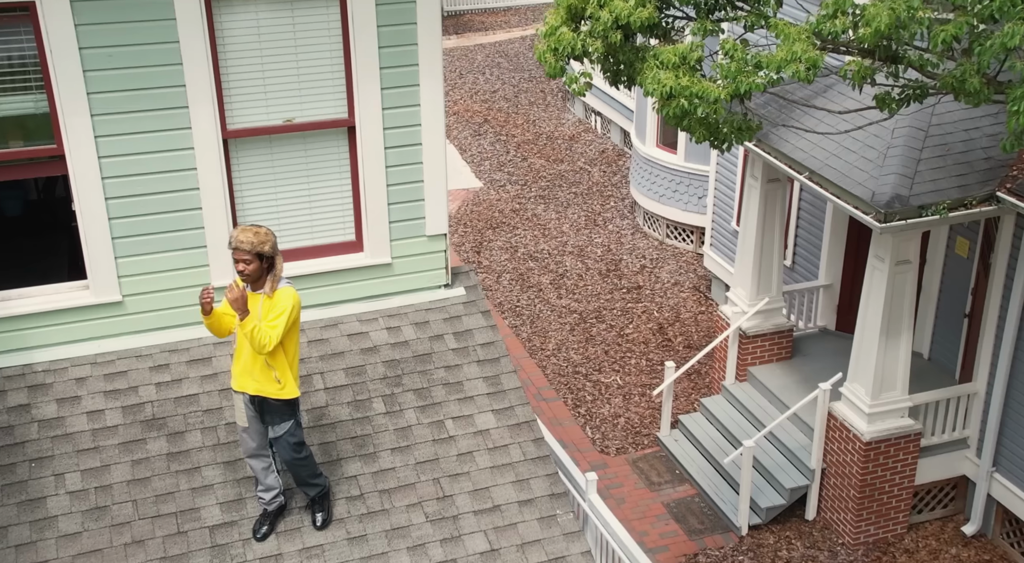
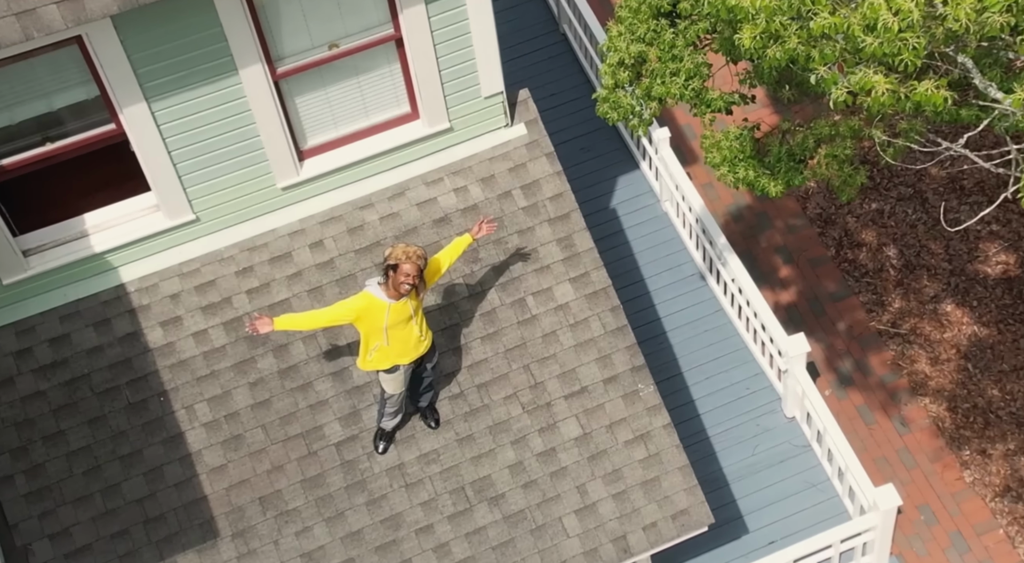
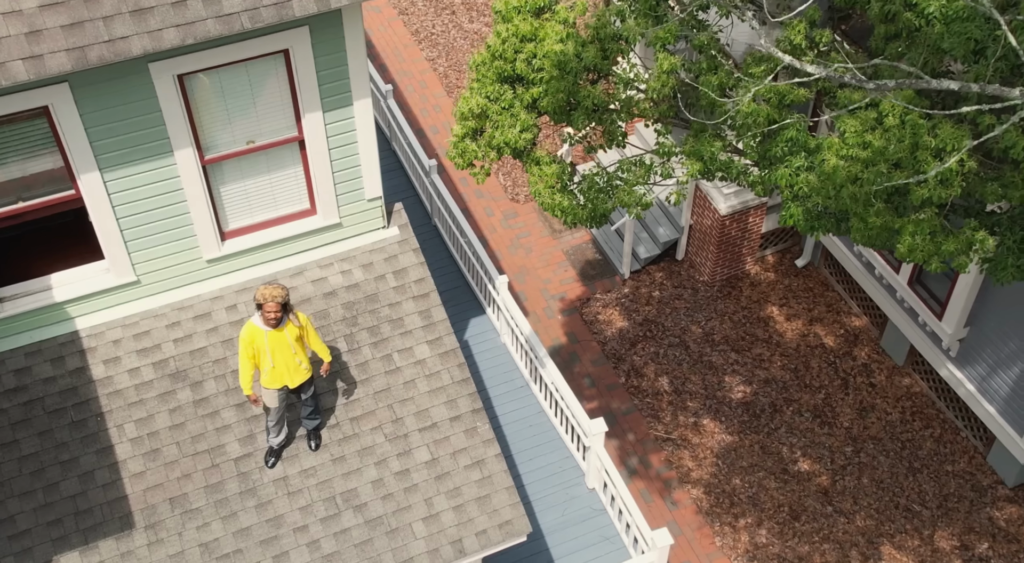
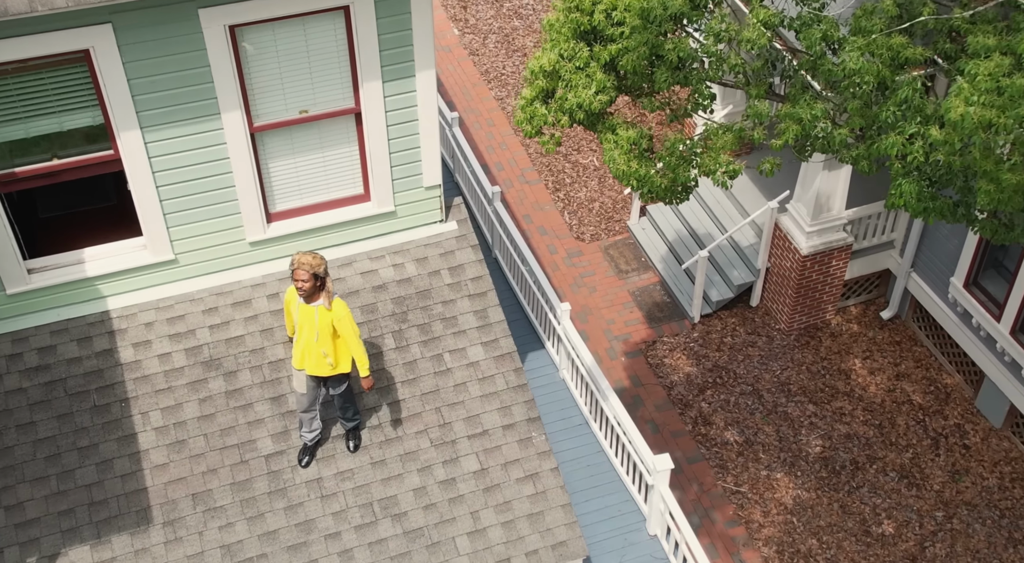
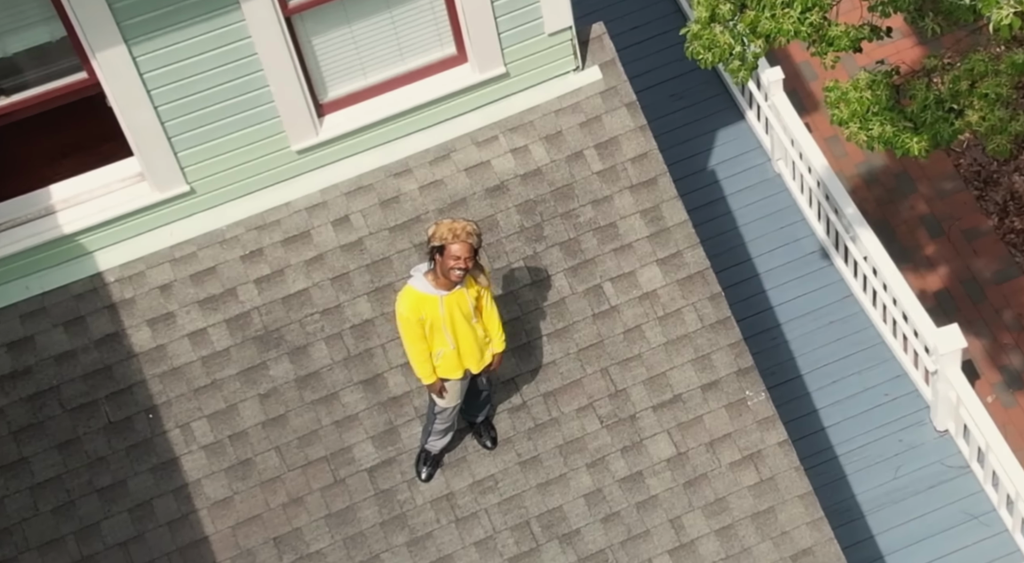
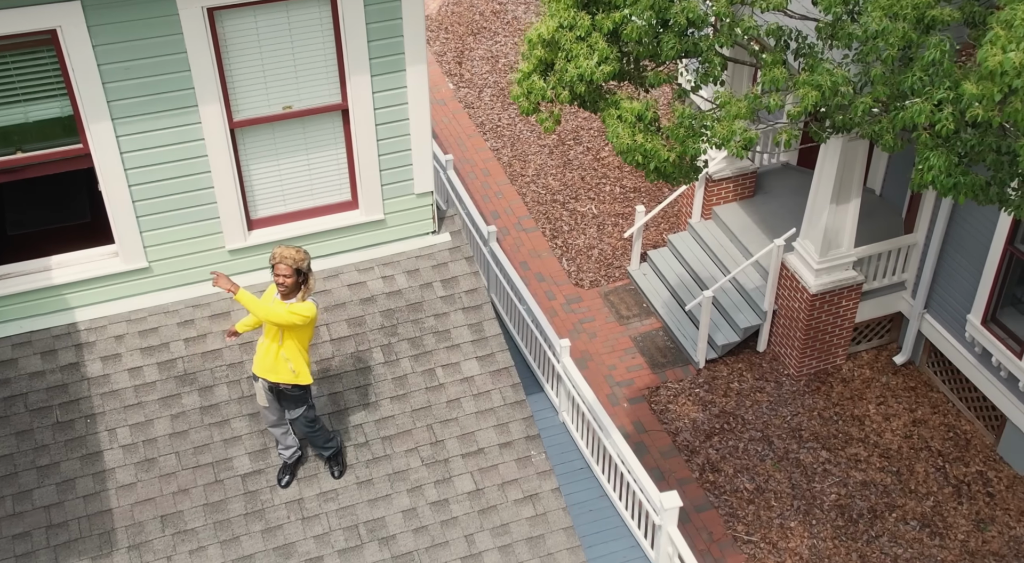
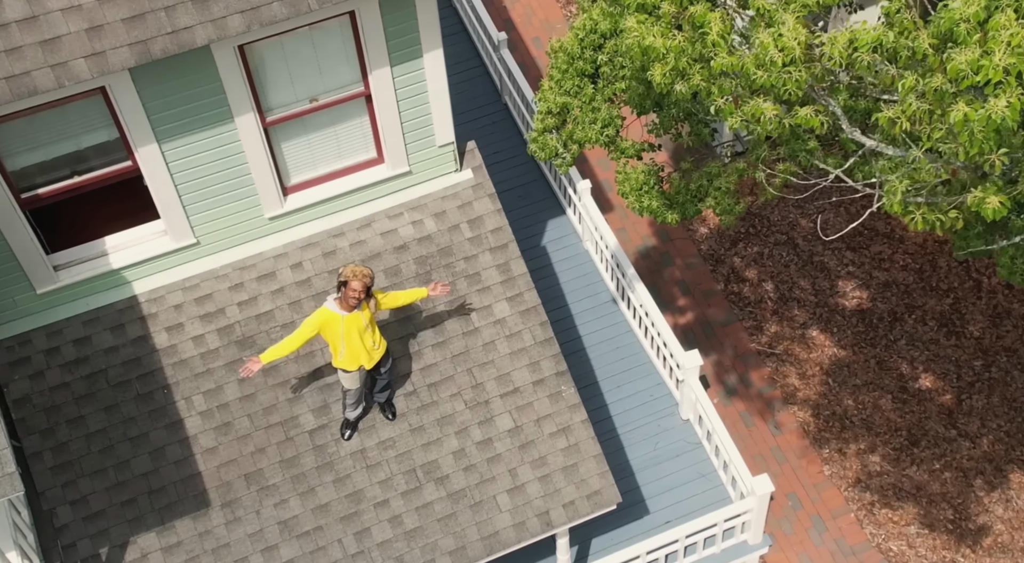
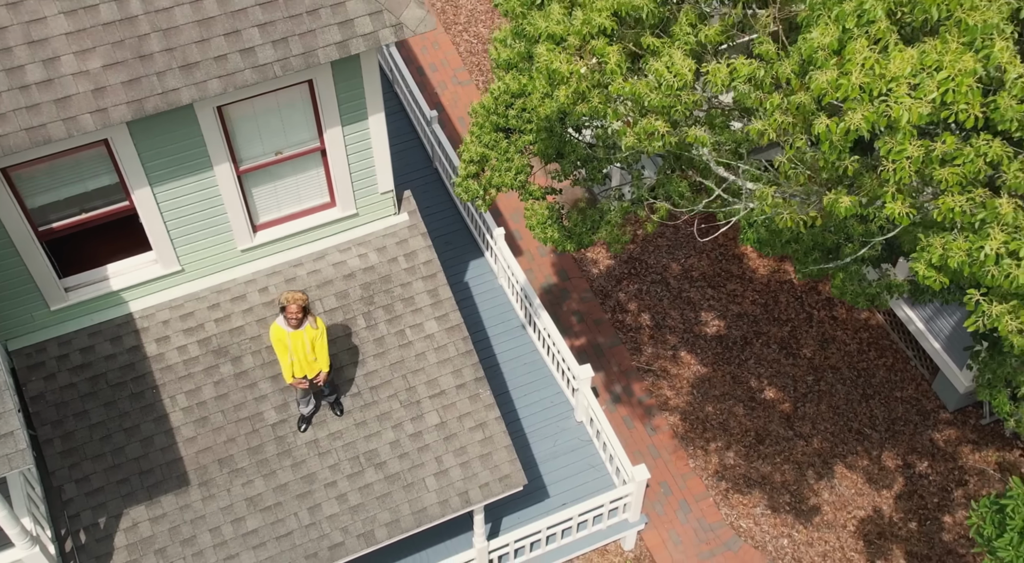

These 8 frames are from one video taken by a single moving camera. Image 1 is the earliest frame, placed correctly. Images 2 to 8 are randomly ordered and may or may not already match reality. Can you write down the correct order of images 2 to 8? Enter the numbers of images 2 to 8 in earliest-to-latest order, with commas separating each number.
6, 4, 3, 8, 7, 2, 5
